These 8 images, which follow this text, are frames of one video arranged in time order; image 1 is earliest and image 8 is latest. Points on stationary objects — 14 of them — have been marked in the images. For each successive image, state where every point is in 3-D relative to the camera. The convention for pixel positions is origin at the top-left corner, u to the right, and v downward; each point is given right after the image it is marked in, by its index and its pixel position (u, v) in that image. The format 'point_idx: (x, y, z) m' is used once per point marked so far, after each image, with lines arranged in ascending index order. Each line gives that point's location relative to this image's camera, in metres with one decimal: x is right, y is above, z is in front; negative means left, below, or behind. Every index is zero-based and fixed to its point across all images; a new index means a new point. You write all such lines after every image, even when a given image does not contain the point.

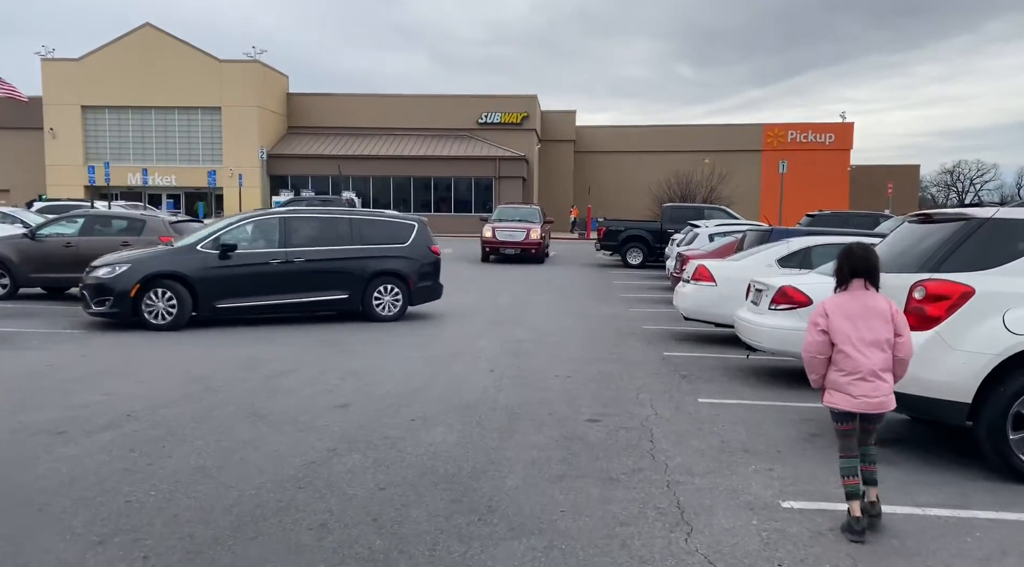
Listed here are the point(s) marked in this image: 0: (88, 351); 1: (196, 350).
0: (-5.2, -0.8, +10.5) m
1: (-3.9, -0.8, +10.8) m
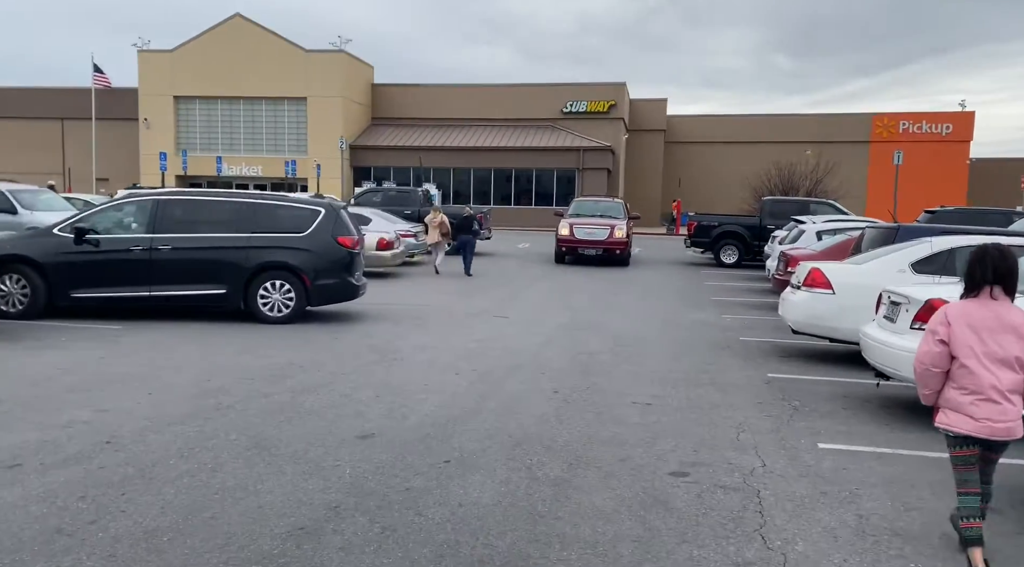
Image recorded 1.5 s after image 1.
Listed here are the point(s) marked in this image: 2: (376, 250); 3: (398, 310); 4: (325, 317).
0: (-4.4, -0.7, +9.5) m
1: (-3.1, -0.8, +9.6) m
2: (-3.0, +0.8, +18.8) m
3: (-1.7, -0.4, +13.7) m
4: (-2.7, -0.5, +12.6) m
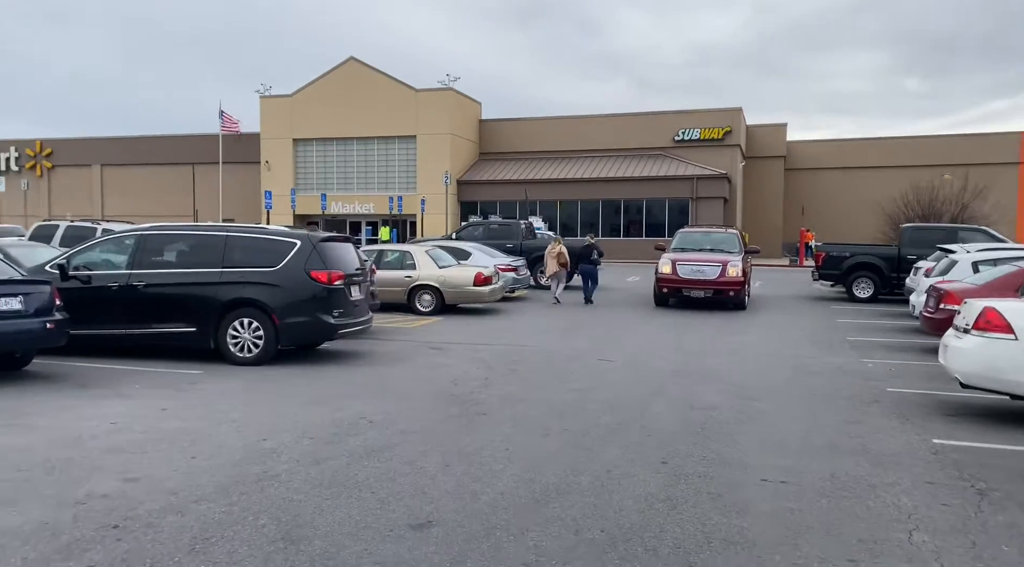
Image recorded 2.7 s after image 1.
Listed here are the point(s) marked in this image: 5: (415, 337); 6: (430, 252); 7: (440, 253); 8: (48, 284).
0: (-3.4, -1.2, +8.7) m
1: (-2.1, -1.2, +8.6) m
2: (-0.8, 0.0, +17.8) m
3: (-0.2, -1.0, +12.5) m
4: (-1.3, -1.1, +11.6) m
5: (-1.6, -0.9, +14.4) m
6: (-1.7, +0.7, +18.2) m
7: (-1.5, +0.7, +18.5) m
8: (-5.3, 0.0, +10.0) m
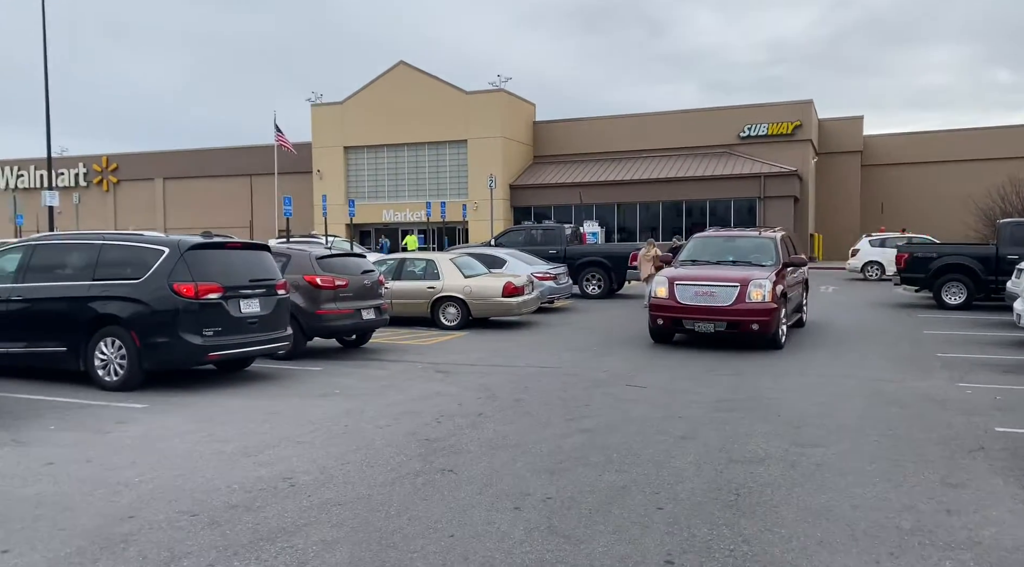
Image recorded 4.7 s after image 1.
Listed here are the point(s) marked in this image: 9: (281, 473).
0: (-3.5, -1.4, +7.0) m
1: (-2.2, -1.3, +6.9) m
2: (-0.2, -0.2, +15.9) m
3: (0.0, -1.2, +10.6) m
4: (-1.2, -1.2, +9.8) m
5: (-1.2, -1.1, +12.6) m
6: (-1.0, +0.4, +16.4) m
7: (-0.8, +0.5, +16.7) m
8: (-5.3, -0.2, +8.5) m
9: (-1.7, -1.3, +6.2) m
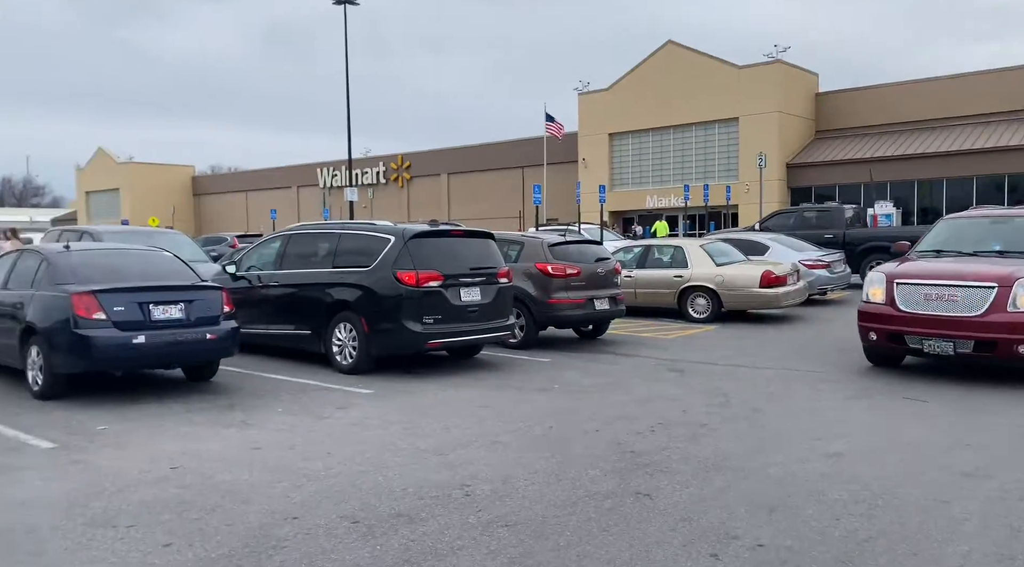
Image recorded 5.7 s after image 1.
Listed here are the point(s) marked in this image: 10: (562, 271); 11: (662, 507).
0: (-1.8, -1.3, +7.1) m
1: (-0.7, -1.2, +6.5) m
2: (+4.1, -0.1, +14.4) m
3: (+2.6, -1.0, +9.4) m
4: (+1.2, -1.1, +9.0) m
5: (+2.0, -0.9, +11.6) m
6: (+3.4, +0.6, +15.2) m
7: (+3.7, +0.7, +15.4) m
8: (-3.0, 0.0, +9.0) m
9: (-0.3, -1.3, +5.7) m
10: (+0.7, +0.2, +11.8) m
11: (+0.9, -1.3, +5.0) m
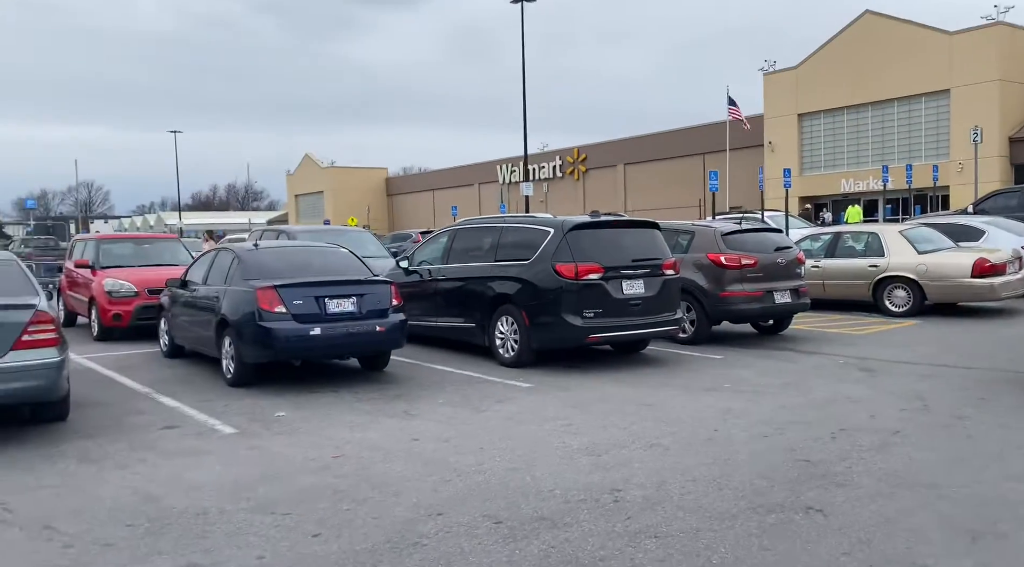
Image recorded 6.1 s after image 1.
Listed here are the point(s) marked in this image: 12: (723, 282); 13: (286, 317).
0: (-0.5, -1.2, +7.1) m
1: (+0.5, -1.2, +6.3) m
2: (+6.8, +0.1, +13.0) m
3: (+4.2, -0.9, +8.4) m
4: (+2.8, -1.0, +8.3) m
5: (+4.2, -0.8, +10.7) m
6: (+6.3, +0.8, +13.9) m
7: (+6.6, +0.8, +14.0) m
8: (-1.3, 0.0, +9.2) m
9: (+0.6, -1.2, +5.4) m
10: (+2.9, +0.3, +11.1) m
11: (+1.7, -1.2, +4.5) m
12: (+2.7, 0.0, +11.2) m
13: (-2.2, -0.3, +8.6) m
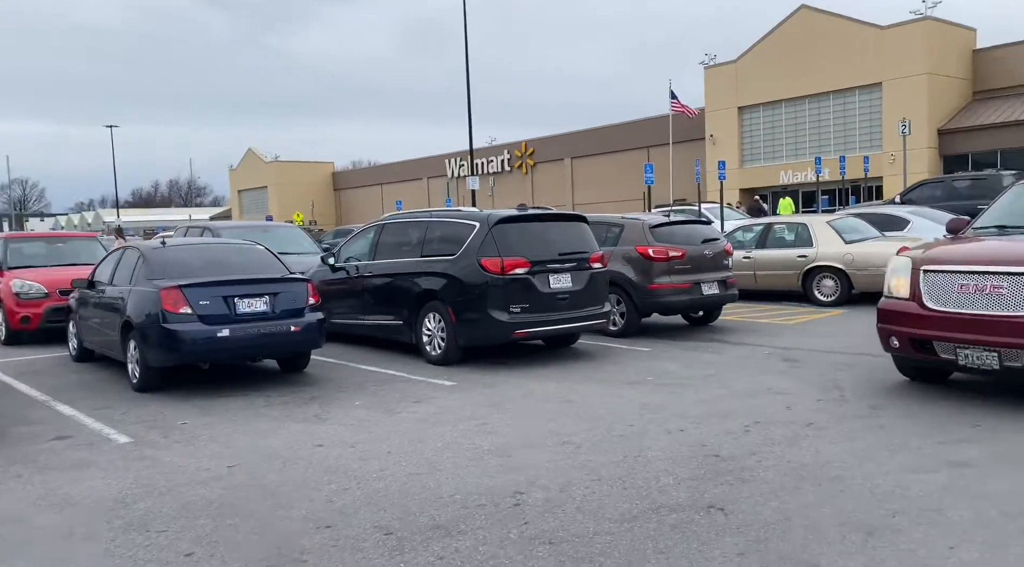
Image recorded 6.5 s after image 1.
0: (-1.2, -1.2, +6.8) m
1: (-0.2, -1.2, +6.1) m
2: (+5.7, +0.3, +13.1) m
3: (+3.5, -0.8, +8.4) m
4: (+2.1, -0.9, +8.2) m
5: (+3.3, -0.7, +10.7) m
6: (+5.1, +1.0, +14.0) m
7: (+5.4, +1.0, +14.1) m
8: (-2.2, 0.0, +8.9) m
9: (0.0, -1.2, +5.2) m
10: (+1.9, +0.4, +11.1) m
11: (+1.1, -1.2, +4.4) m
12: (+1.8, +0.1, +11.1) m
13: (-3.0, -0.3, +8.2) m
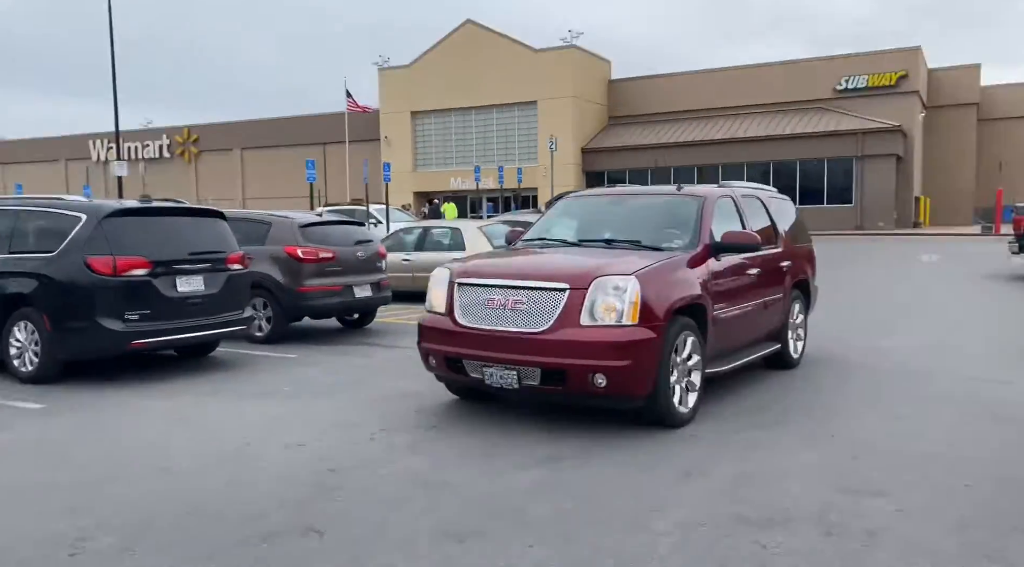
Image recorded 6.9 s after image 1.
0: (-3.9, -1.2, +5.5) m
1: (-2.6, -1.2, +5.2) m
2: (+0.4, +0.2, +13.9) m
3: (-0.1, -0.9, +8.7) m
4: (-1.3, -1.0, +8.0) m
5: (-1.0, -0.7, +10.8) m
6: (-0.5, +0.9, +14.4) m
7: (-0.2, +1.0, +14.7) m
8: (-5.5, 0.0, +7.1) m
9: (-2.1, -1.2, +4.4) m
10: (-2.4, +0.4, +10.6) m
11: (-0.8, -1.2, +4.1) m
12: (-2.6, +0.1, +10.6) m
13: (-6.1, -0.4, +6.2) m
